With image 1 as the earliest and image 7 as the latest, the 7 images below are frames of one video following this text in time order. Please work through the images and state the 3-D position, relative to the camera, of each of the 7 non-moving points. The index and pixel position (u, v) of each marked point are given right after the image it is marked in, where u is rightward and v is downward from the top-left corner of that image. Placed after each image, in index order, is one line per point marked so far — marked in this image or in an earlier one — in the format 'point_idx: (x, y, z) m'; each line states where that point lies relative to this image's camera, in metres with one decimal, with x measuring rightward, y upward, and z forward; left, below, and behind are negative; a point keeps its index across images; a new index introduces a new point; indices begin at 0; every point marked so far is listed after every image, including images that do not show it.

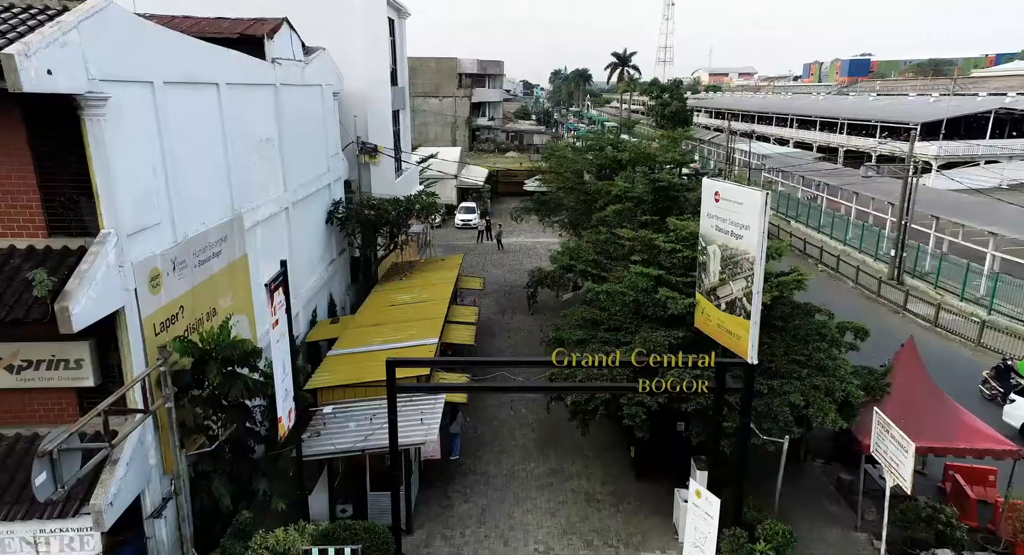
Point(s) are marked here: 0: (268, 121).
0: (-4.7, +3.0, +13.1) m
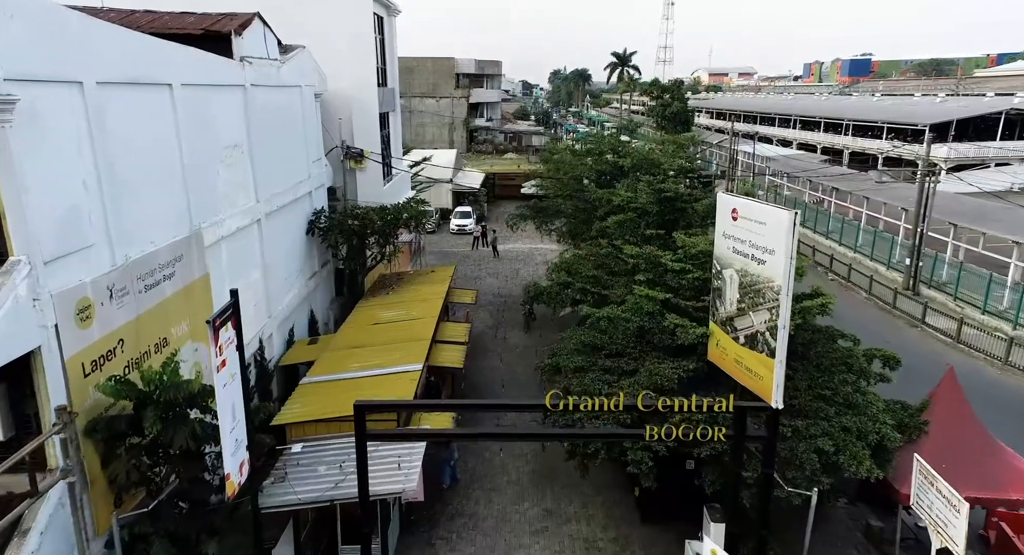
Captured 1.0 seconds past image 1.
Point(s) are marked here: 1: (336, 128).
0: (-4.8, +2.6, +11.9) m
1: (-4.9, +4.2, +19.1) m
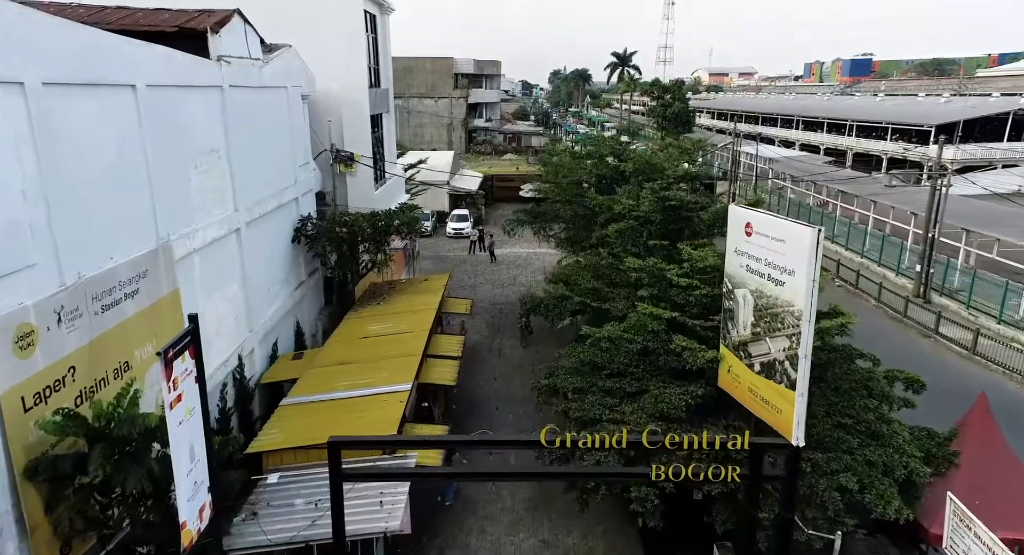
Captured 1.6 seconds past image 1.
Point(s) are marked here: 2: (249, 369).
0: (-4.9, +2.4, +11.2) m
1: (-5.0, +4.0, +18.4) m
2: (-4.8, -1.7, +12.4) m
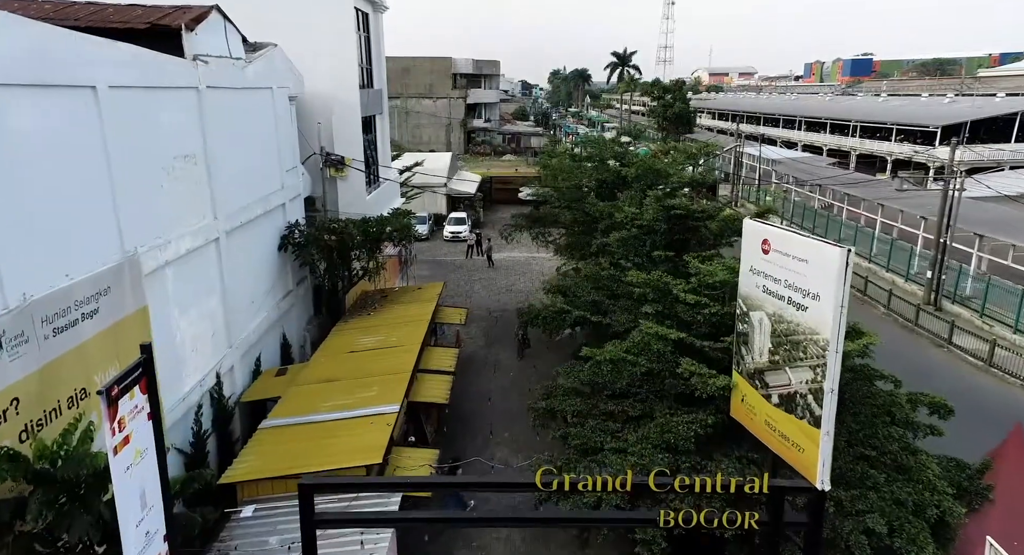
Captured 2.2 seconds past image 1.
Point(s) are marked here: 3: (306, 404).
0: (-5.0, +2.2, +10.5) m
1: (-5.1, +3.7, +17.7) m
2: (-4.9, -1.9, +11.7) m
3: (-3.3, -2.0, +11.1) m
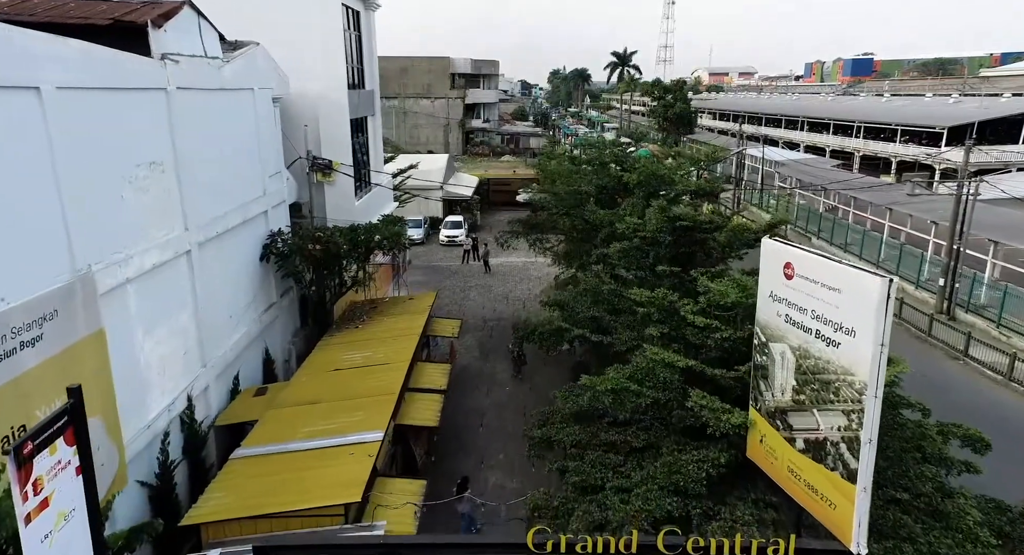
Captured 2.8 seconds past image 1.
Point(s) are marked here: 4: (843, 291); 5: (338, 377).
0: (-5.1, +1.9, +9.7) m
1: (-5.2, +3.5, +16.9) m
2: (-5.0, -2.1, +10.9) m
3: (-3.4, -2.3, +10.3) m
4: (+2.5, -0.1, +5.2) m
5: (-3.1, -1.8, +12.2) m
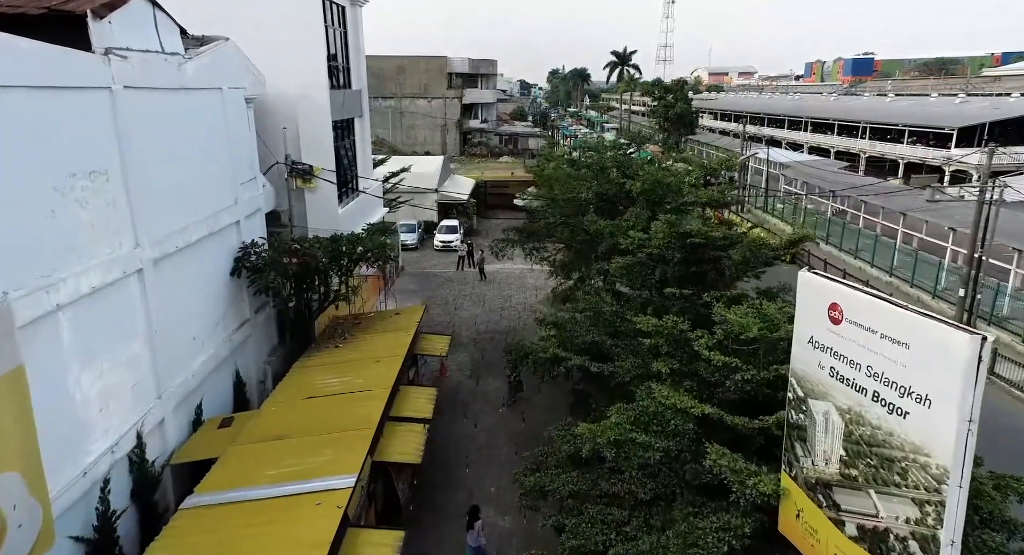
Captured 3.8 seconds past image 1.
0: (-5.2, +1.6, +8.5) m
1: (-5.4, +3.2, +15.7) m
2: (-5.1, -2.4, +9.7) m
3: (-3.6, -2.6, +9.2) m
4: (+2.4, -0.4, +4.1) m
5: (-3.2, -2.1, +11.0) m
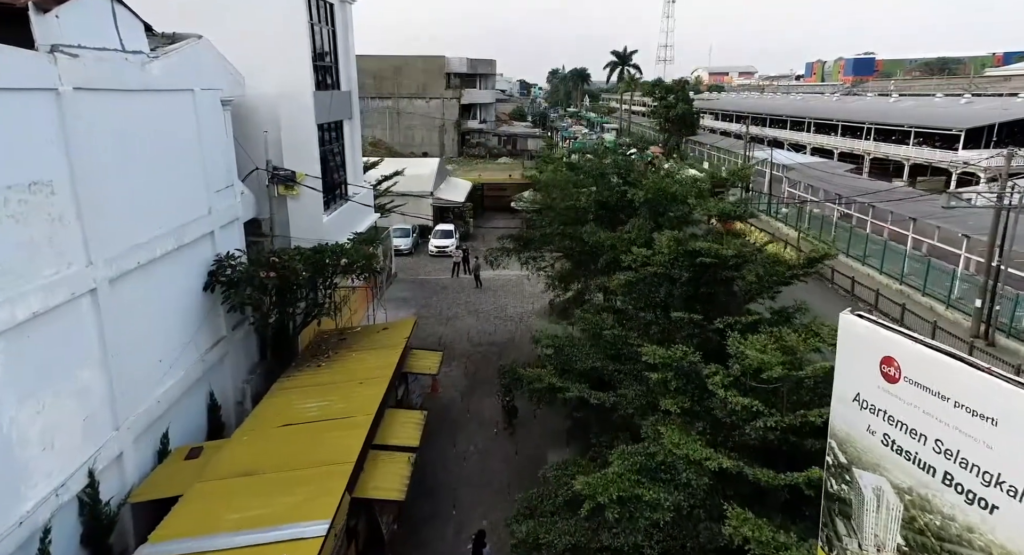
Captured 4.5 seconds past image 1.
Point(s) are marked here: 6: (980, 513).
0: (-5.3, +1.4, +7.6) m
1: (-5.5, +2.9, +14.8) m
2: (-5.2, -2.7, +8.9) m
3: (-3.7, -2.9, +8.3) m
4: (+2.3, -0.7, +3.2) m
5: (-3.3, -2.3, +10.2) m
6: (+2.3, -1.1, +3.3) m
